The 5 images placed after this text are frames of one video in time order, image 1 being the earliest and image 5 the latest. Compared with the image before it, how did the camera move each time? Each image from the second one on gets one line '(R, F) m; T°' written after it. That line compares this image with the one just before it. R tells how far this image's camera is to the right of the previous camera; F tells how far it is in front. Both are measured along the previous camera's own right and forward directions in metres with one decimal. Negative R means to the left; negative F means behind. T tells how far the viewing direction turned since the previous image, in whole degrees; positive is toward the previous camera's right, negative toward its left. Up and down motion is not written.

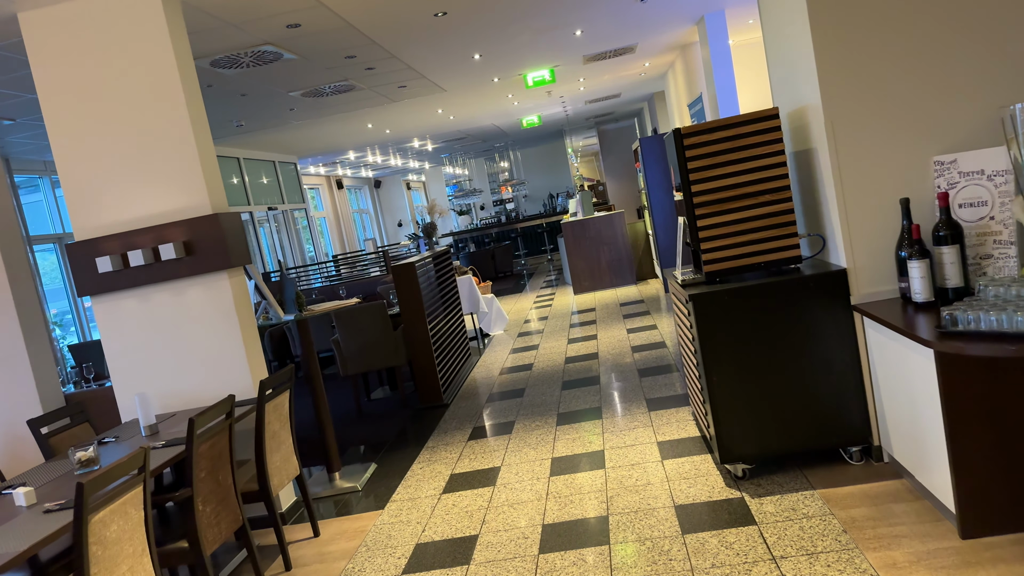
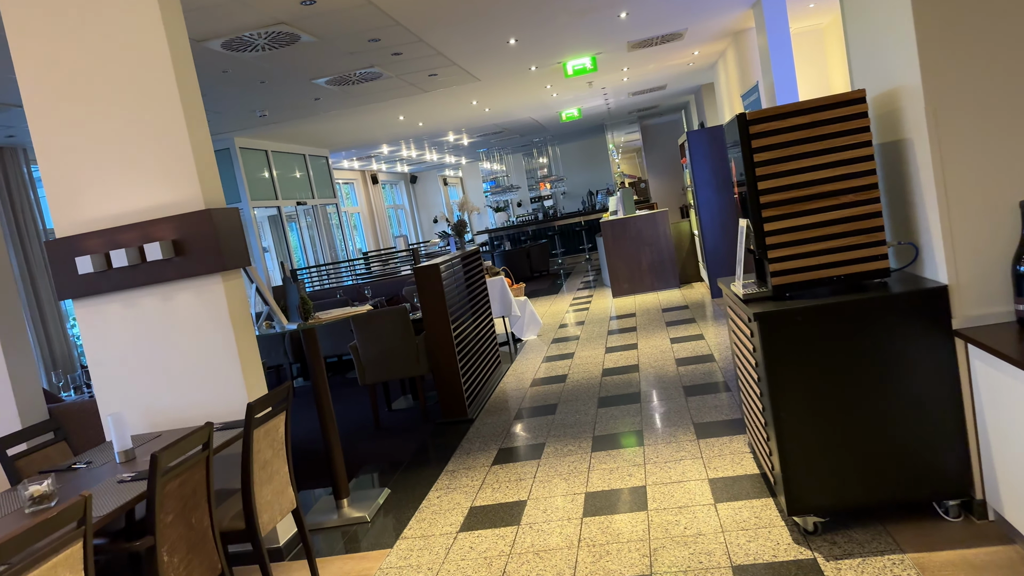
(0.0, +0.5) m; -3°
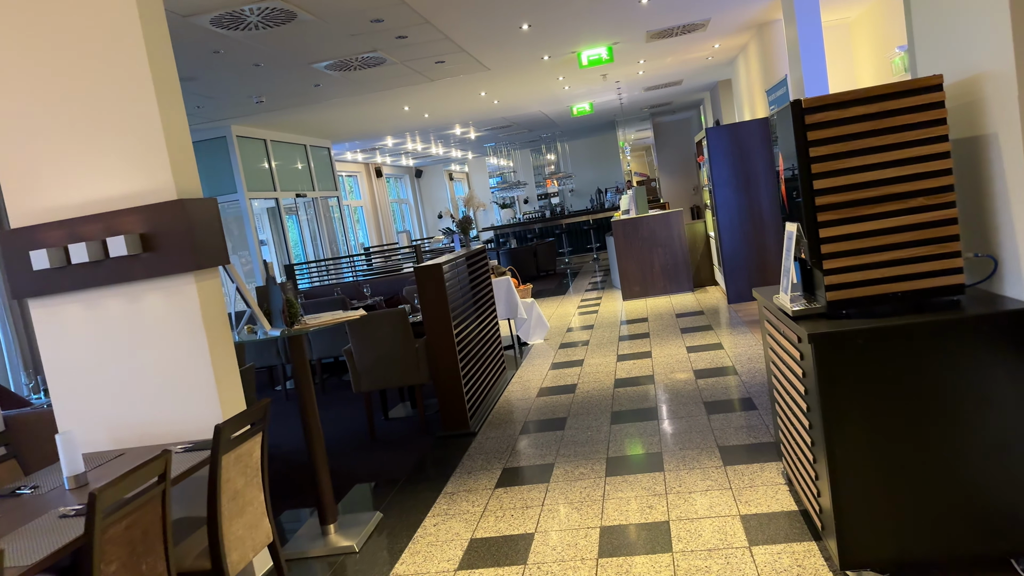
(0.0, +0.4) m; 0°
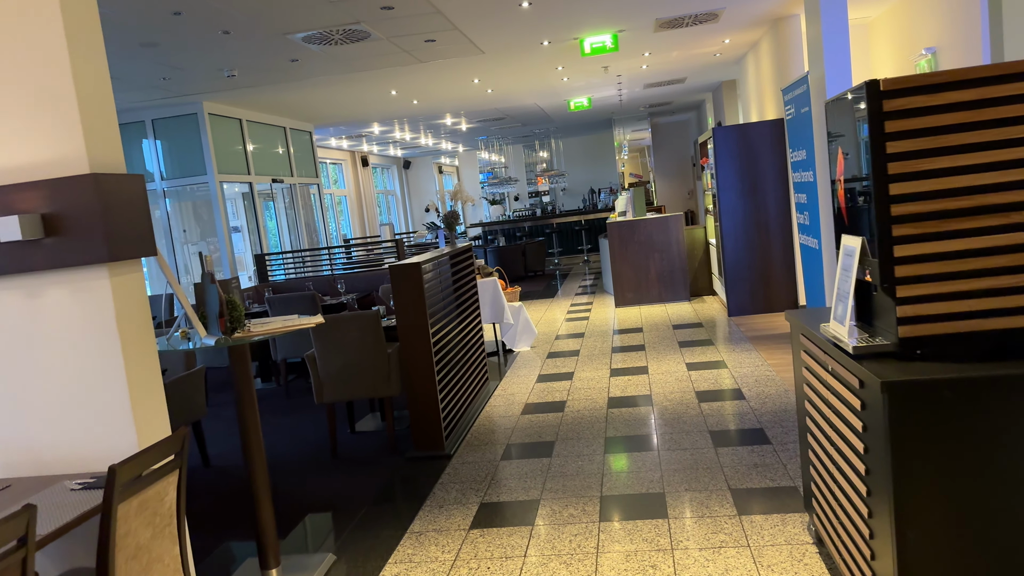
(0.0, +0.5) m; +1°
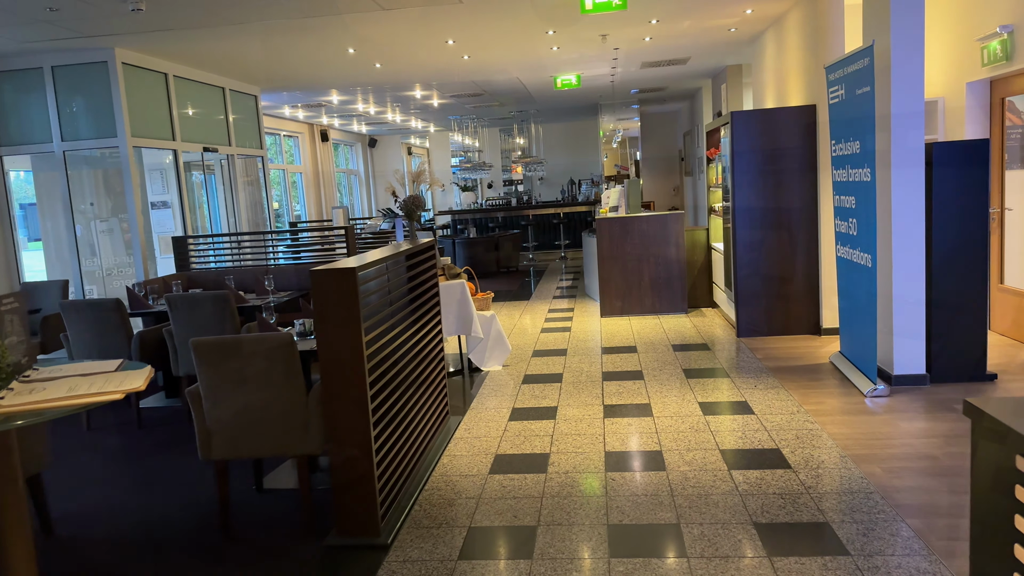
(0.0, +1.2) m; +3°
